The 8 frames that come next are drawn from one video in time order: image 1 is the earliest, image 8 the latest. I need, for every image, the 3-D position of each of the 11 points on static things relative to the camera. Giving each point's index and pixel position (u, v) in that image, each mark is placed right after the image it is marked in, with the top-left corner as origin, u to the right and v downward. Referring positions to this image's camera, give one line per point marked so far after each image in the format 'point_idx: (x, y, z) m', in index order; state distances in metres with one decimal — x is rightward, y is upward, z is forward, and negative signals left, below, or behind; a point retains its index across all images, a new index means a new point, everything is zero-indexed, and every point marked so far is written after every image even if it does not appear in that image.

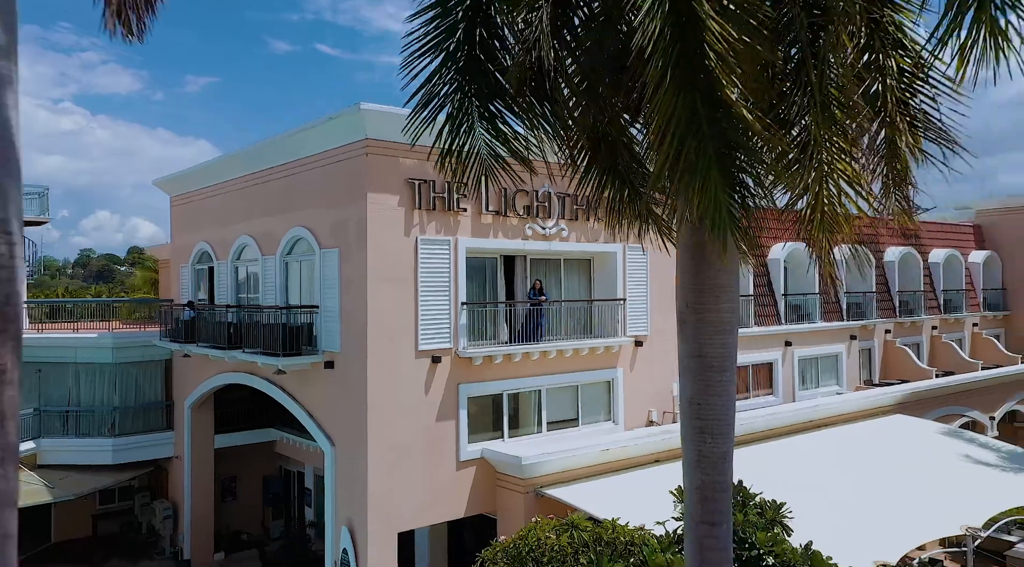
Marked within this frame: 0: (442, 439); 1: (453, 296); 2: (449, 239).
0: (-1.4, -3.2, +17.2) m
1: (-1.2, -0.2, +17.4) m
2: (-1.3, +0.9, +17.4) m
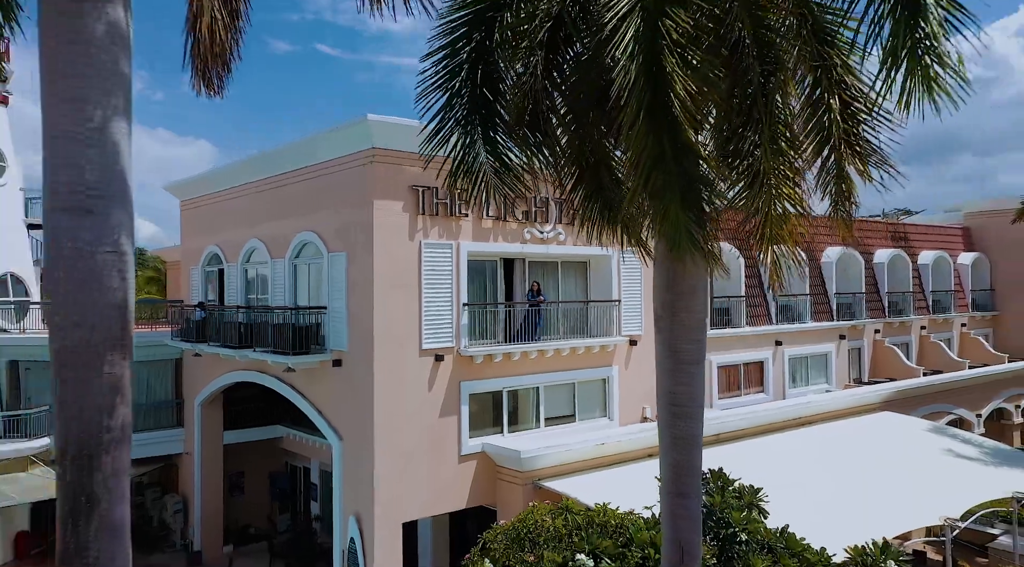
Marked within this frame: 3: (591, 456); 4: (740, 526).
0: (-1.4, -3.2, +18.0) m
1: (-1.2, -0.3, +18.2) m
2: (-1.3, +0.9, +18.2) m
3: (+1.7, -3.6, +17.9) m
4: (+2.5, -2.6, +9.4) m
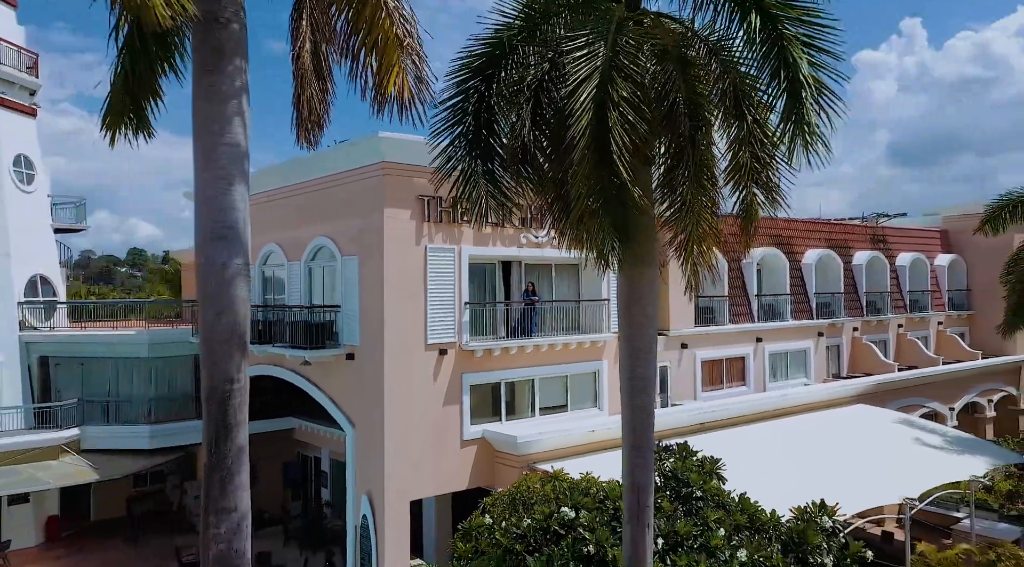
0: (-1.5, -3.2, +19.8) m
1: (-1.3, -0.3, +20.0) m
2: (-1.4, +0.8, +20.0) m
3: (+1.6, -3.7, +19.7) m
4: (+2.5, -2.6, +11.2) m
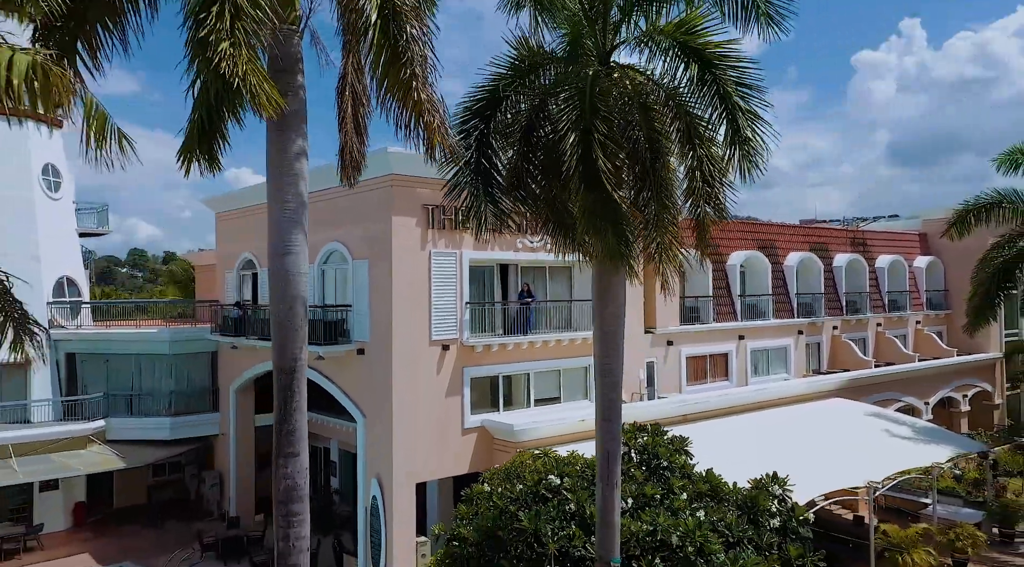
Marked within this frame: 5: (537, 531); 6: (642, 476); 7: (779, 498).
0: (-1.6, -3.3, +21.6) m
1: (-1.3, -0.3, +21.8) m
2: (-1.5, +0.8, +21.8) m
3: (+1.5, -3.7, +21.5) m
4: (+2.4, -2.7, +13.0) m
5: (+0.3, -3.2, +11.3) m
6: (+1.9, -2.8, +12.7) m
7: (+4.1, -3.2, +12.8) m
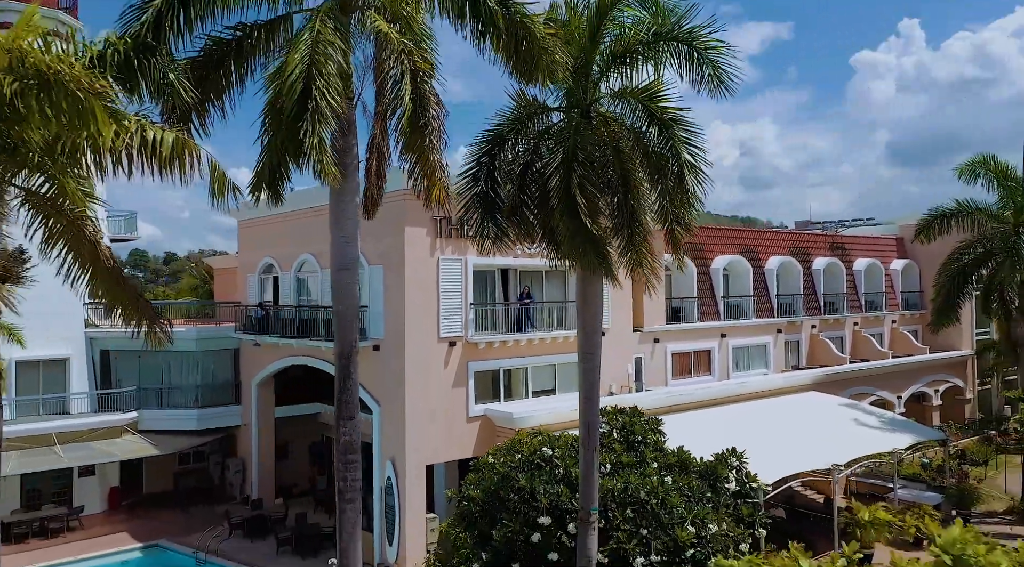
0: (-1.6, -3.4, +24.1) m
1: (-1.4, -0.4, +24.3) m
2: (-1.5, +0.7, +24.2) m
3: (+1.5, -3.8, +24.0) m
4: (+2.4, -2.8, +15.5) m
5: (+0.3, -3.3, +13.7) m
6: (+1.9, -2.9, +15.2) m
7: (+4.1, -3.3, +15.3) m
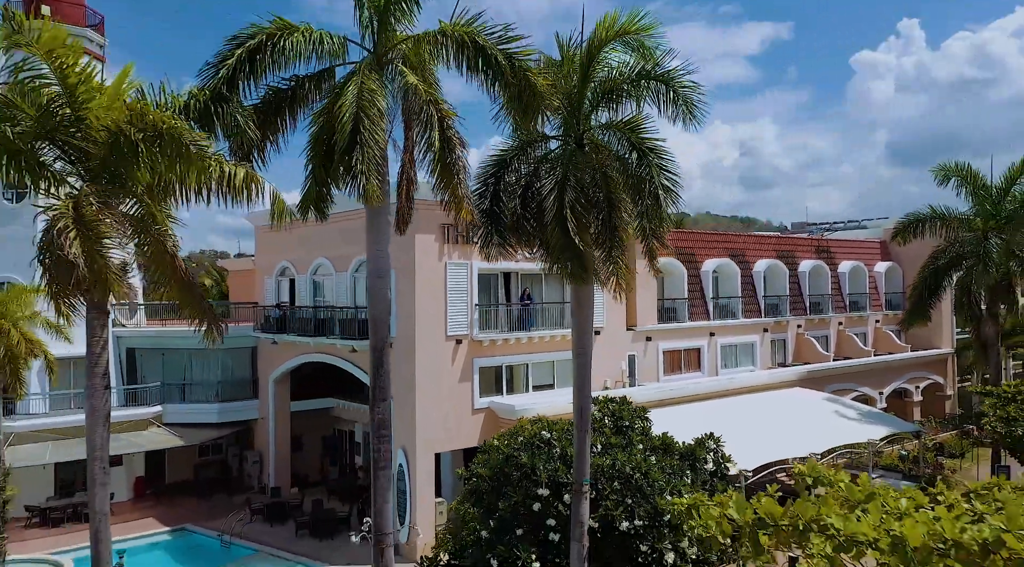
0: (-1.5, -3.4, +26.1) m
1: (-1.3, -0.5, +26.3) m
2: (-1.4, +0.7, +26.2) m
3: (+1.6, -3.9, +26.0) m
4: (+2.5, -2.8, +17.5) m
5: (+0.4, -3.4, +15.7) m
6: (+2.0, -3.0, +17.2) m
7: (+4.1, -3.4, +17.3) m
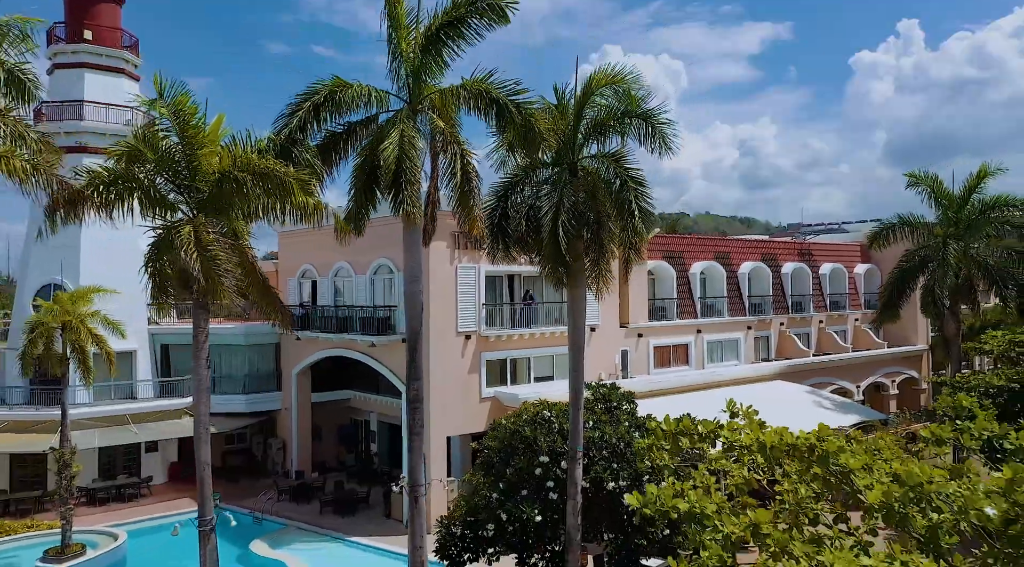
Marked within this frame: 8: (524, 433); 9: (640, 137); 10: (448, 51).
0: (-1.4, -3.5, +29.0) m
1: (-1.2, -0.6, +29.2) m
2: (-1.3, +0.6, +29.2) m
3: (+1.7, -3.9, +28.9) m
4: (+2.6, -2.9, +20.4) m
5: (+0.5, -3.5, +18.7) m
6: (+2.1, -3.0, +20.1) m
7: (+4.2, -3.5, +20.2) m
8: (+0.3, -3.4, +18.8) m
9: (+2.7, +3.2, +18.2) m
10: (-1.3, +4.7, +17.4) m
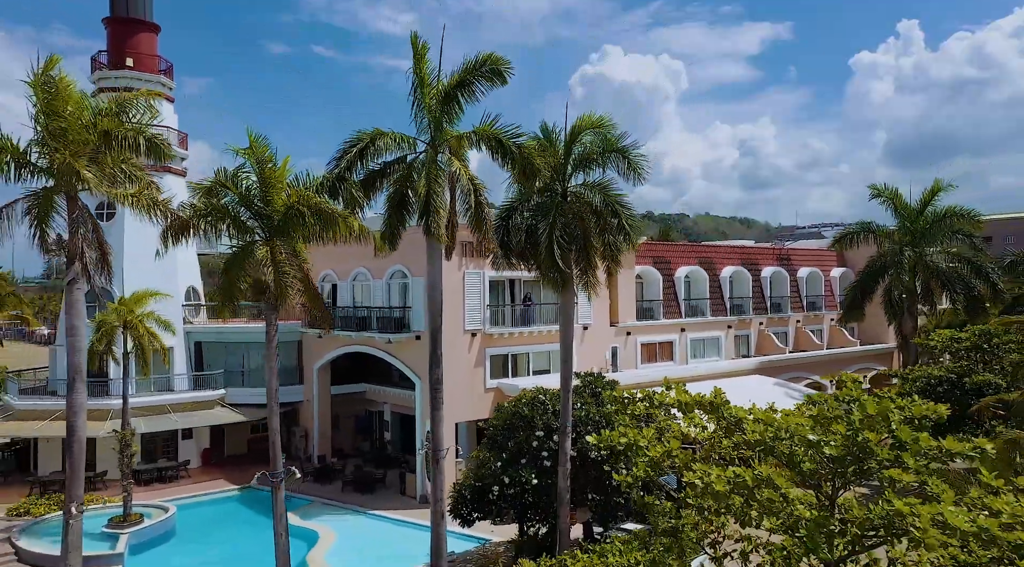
0: (-1.4, -3.6, +32.7) m
1: (-1.1, -0.7, +32.9) m
2: (-1.2, +0.5, +32.9) m
3: (+1.7, -4.1, +32.6) m
4: (+2.6, -3.0, +24.1) m
5: (+0.6, -3.6, +22.4) m
6: (+2.2, -3.2, +23.8) m
7: (+4.3, -3.6, +23.9) m
8: (+0.3, -3.5, +22.5) m
9: (+2.8, +3.0, +21.9) m
10: (-1.3, +4.6, +21.1) m
